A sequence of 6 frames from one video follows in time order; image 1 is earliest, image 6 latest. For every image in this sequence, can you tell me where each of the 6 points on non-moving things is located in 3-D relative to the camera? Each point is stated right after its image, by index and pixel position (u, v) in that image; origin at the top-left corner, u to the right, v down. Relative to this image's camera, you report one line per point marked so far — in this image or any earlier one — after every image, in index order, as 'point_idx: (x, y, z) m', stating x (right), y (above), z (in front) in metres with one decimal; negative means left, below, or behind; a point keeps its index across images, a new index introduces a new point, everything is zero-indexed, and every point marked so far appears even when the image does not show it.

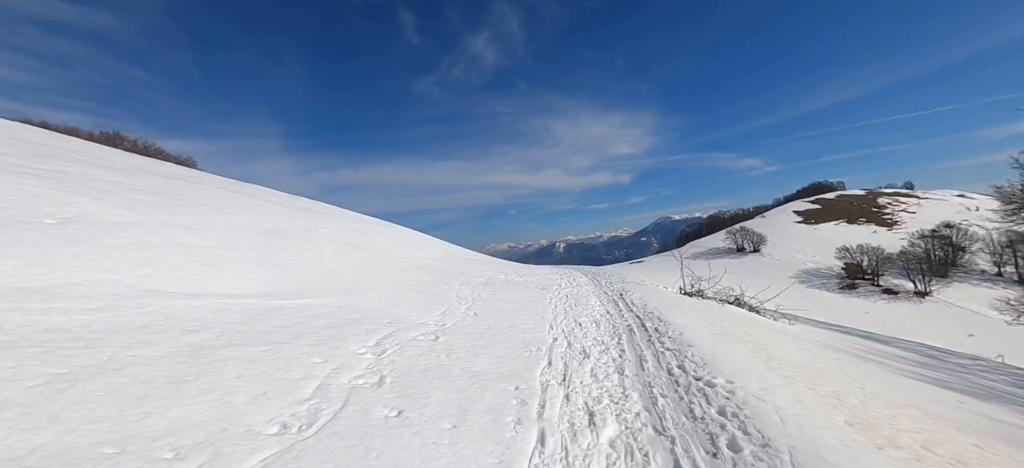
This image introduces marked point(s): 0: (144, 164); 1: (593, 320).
0: (-15.3, +2.9, +15.2) m
1: (+1.4, -1.5, +6.3) m
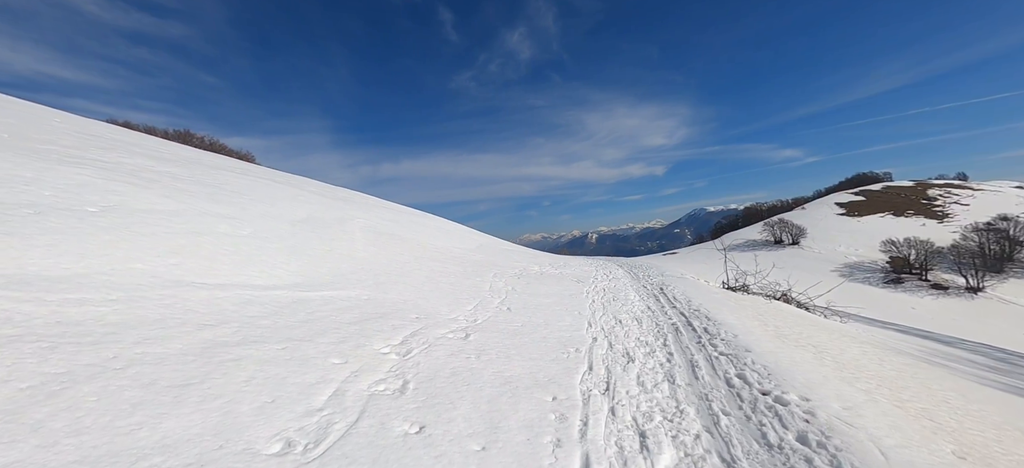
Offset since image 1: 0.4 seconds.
0: (-13.9, +3.4, +16.0) m
1: (+2.0, -1.3, +5.8) m
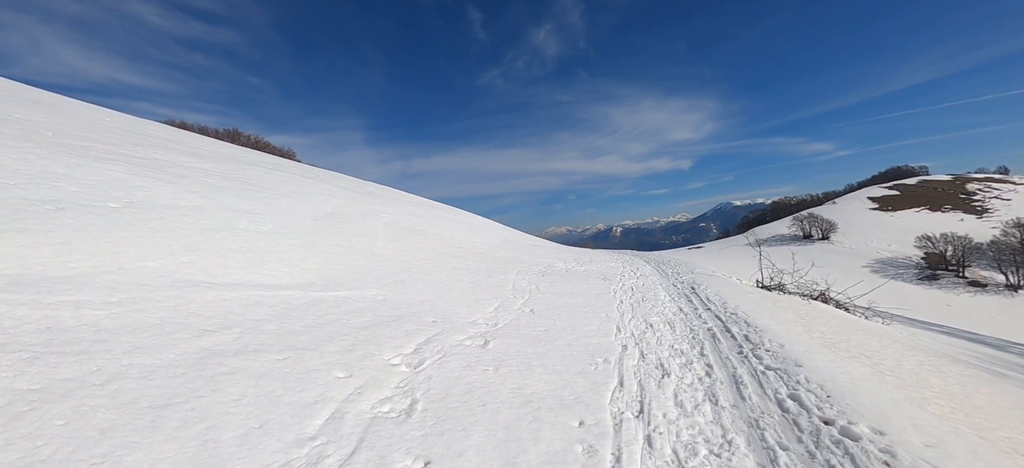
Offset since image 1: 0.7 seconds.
0: (-12.8, +3.7, +16.5) m
1: (+2.3, -1.3, +5.4) m
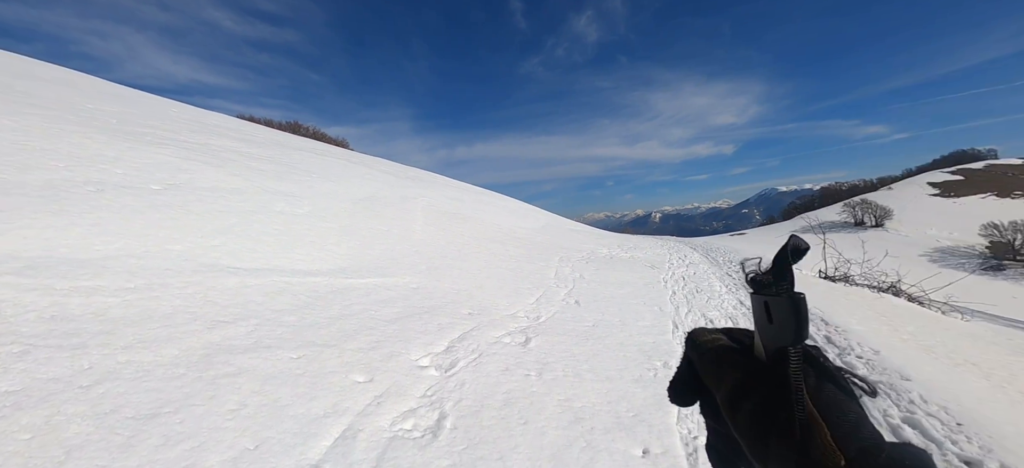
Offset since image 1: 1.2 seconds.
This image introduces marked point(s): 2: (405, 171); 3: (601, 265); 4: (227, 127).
0: (-11.0, +4.5, +17.1) m
1: (+2.9, -1.1, +4.7) m
2: (-5.7, +3.3, +18.8) m
3: (+1.8, -0.6, +7.5) m
4: (-12.6, +4.7, +15.9) m
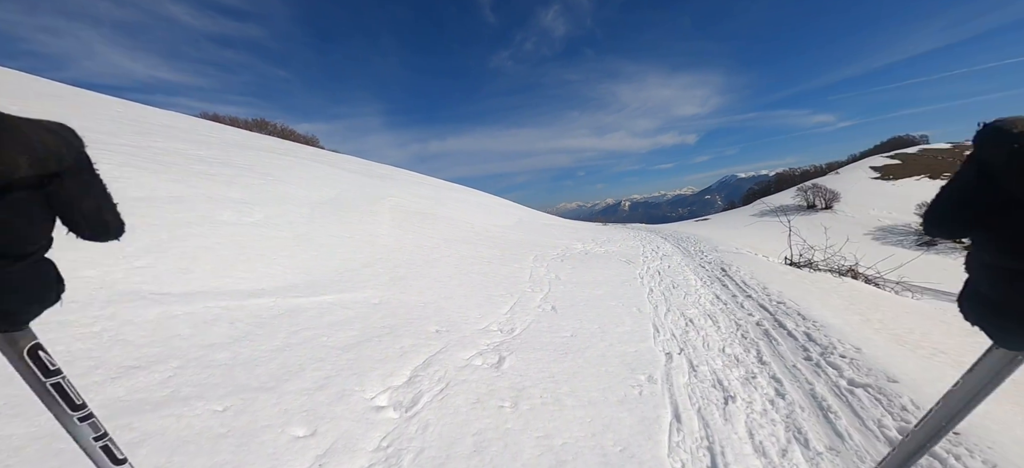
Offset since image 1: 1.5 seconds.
0: (-12.3, +4.3, +16.0) m
1: (+2.5, -1.0, +4.7) m
2: (-7.1, +3.3, +18.1) m
3: (+1.3, -0.6, +7.4) m
4: (-13.8, +4.4, +14.7) m
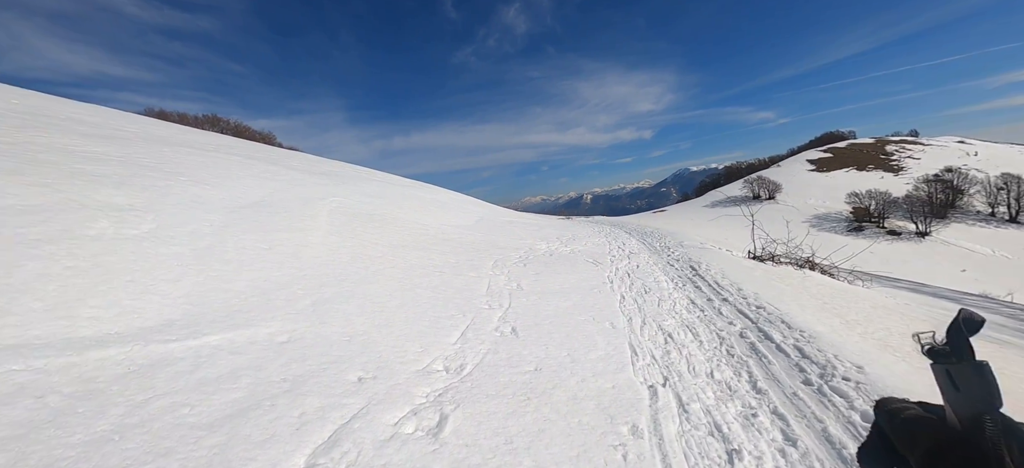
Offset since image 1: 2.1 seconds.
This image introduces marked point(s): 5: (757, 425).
0: (-14.0, +4.0, +14.0) m
1: (+2.0, -1.0, +4.2) m
2: (-8.9, +3.1, +16.6) m
3: (+0.6, -0.6, +6.8) m
4: (-15.3, +4.1, +12.6) m
5: (+1.5, -1.3, +2.3) m
